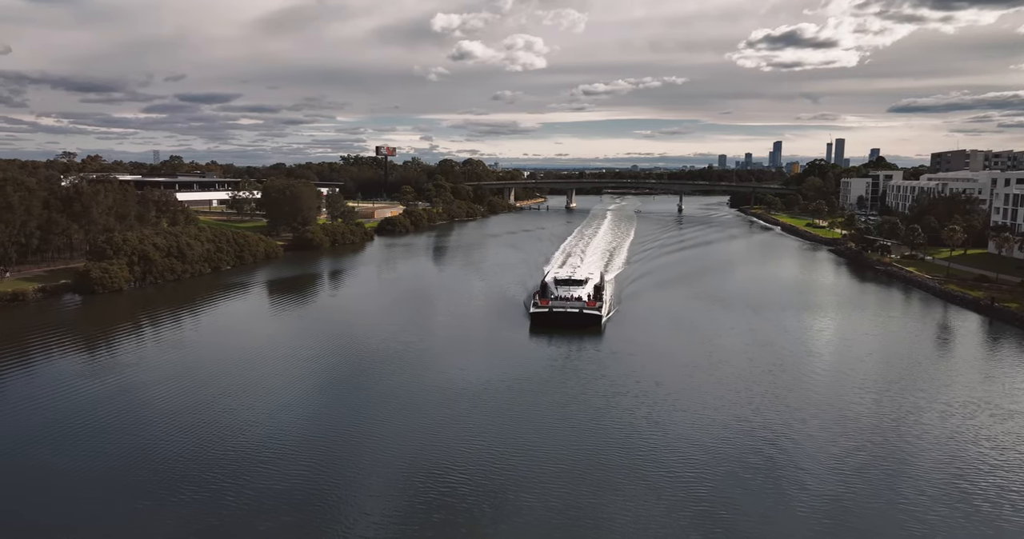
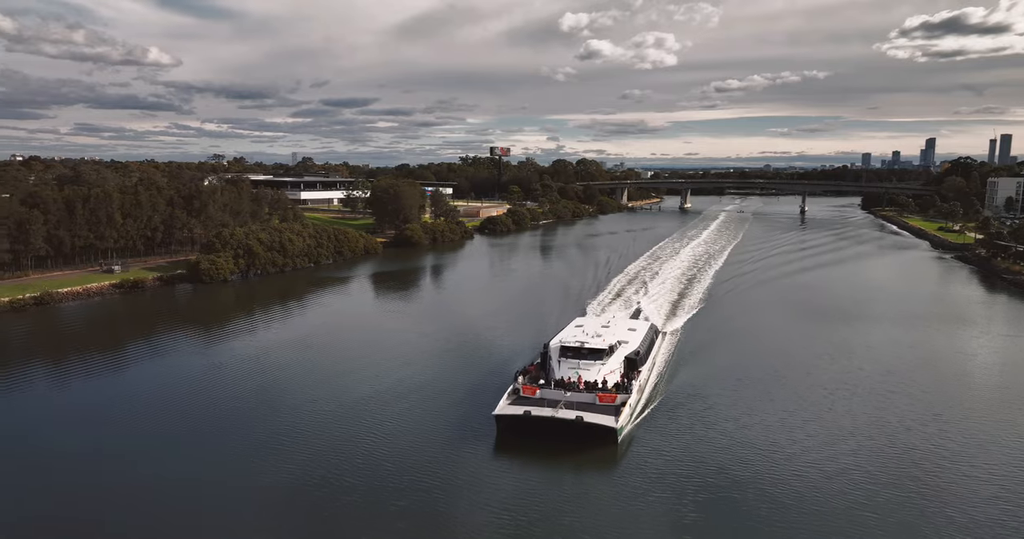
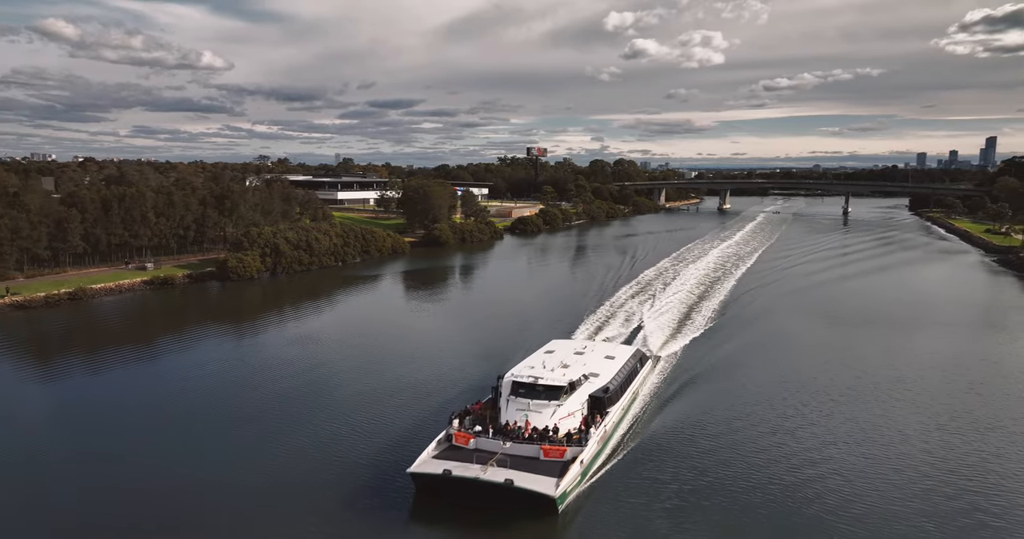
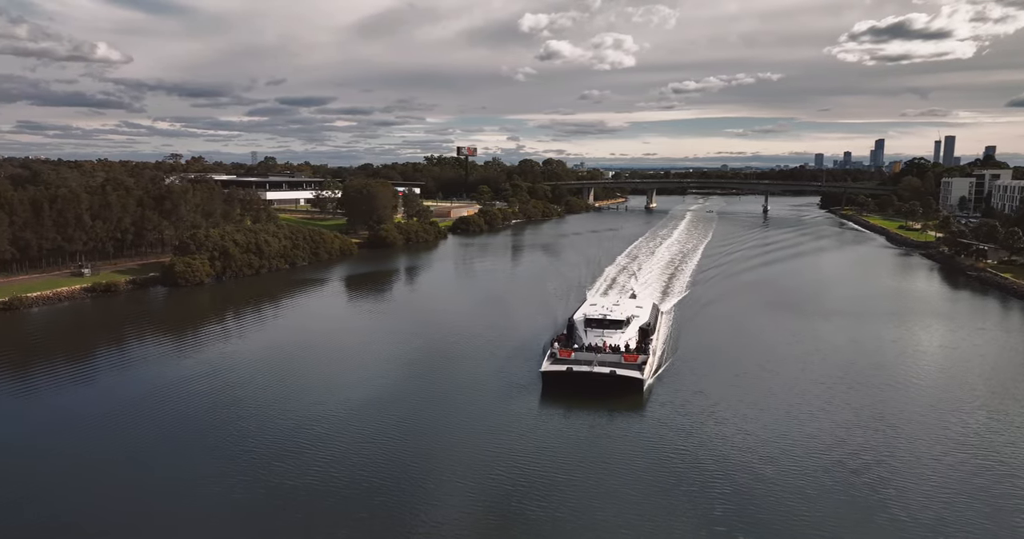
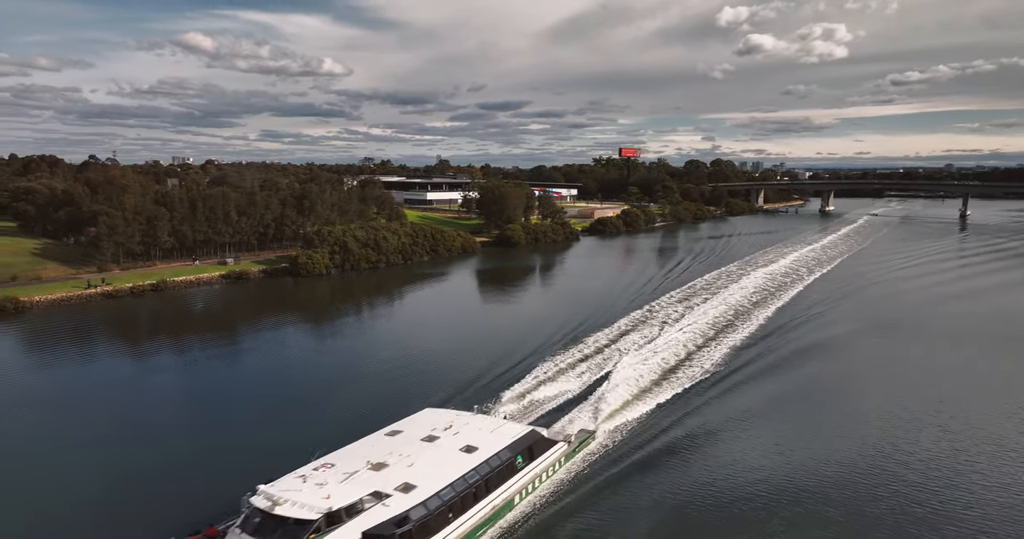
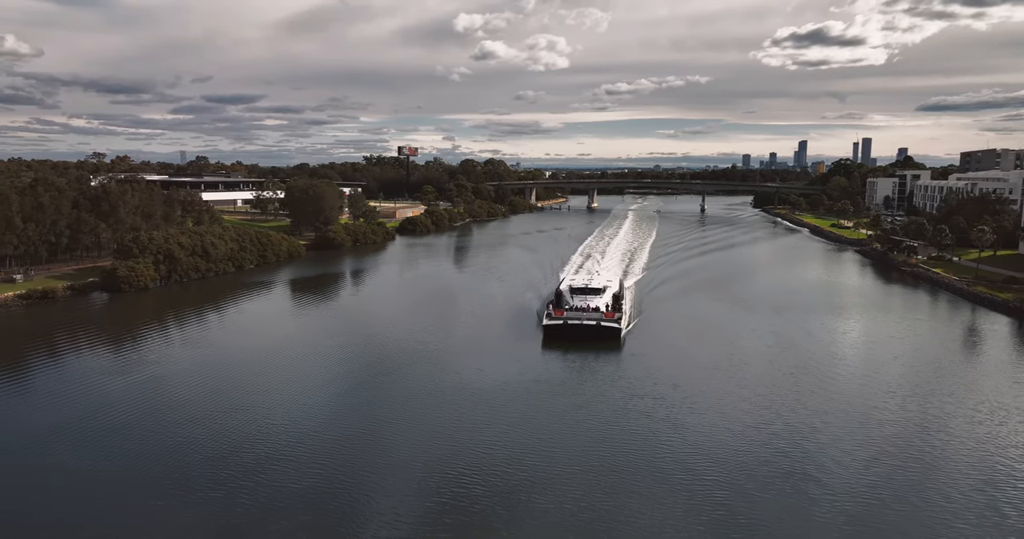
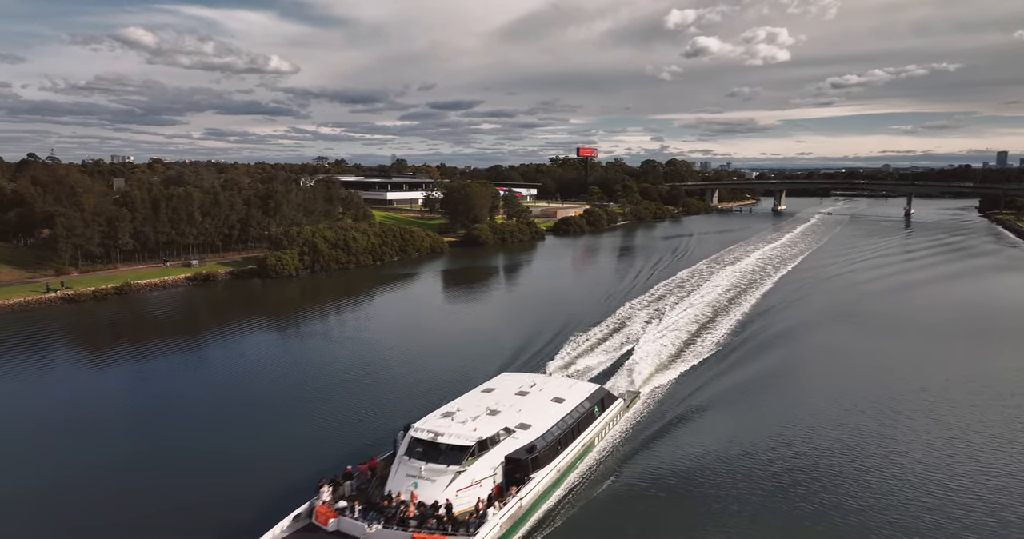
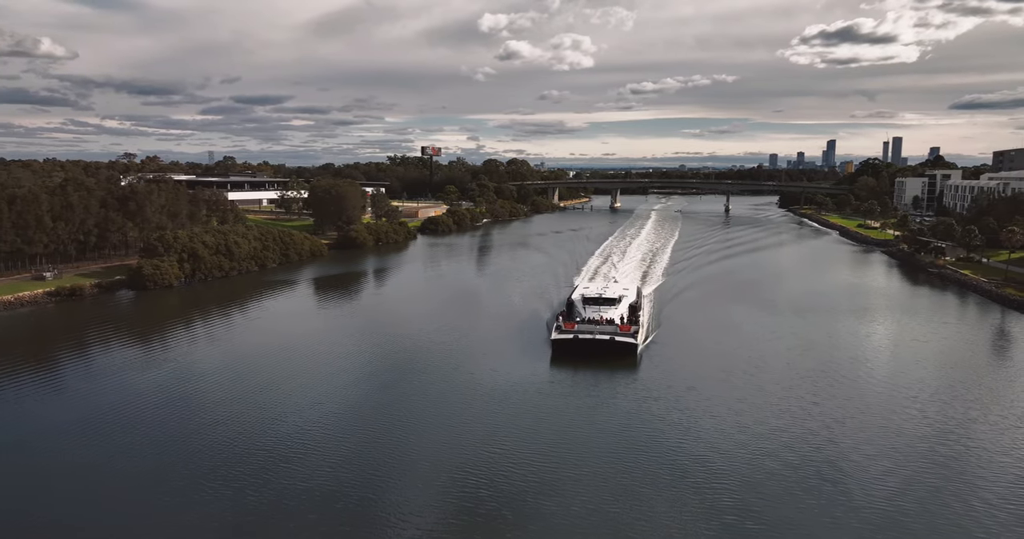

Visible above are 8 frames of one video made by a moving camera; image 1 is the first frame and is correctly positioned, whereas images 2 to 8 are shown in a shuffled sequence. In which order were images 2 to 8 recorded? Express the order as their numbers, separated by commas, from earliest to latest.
6, 8, 4, 2, 3, 7, 5
